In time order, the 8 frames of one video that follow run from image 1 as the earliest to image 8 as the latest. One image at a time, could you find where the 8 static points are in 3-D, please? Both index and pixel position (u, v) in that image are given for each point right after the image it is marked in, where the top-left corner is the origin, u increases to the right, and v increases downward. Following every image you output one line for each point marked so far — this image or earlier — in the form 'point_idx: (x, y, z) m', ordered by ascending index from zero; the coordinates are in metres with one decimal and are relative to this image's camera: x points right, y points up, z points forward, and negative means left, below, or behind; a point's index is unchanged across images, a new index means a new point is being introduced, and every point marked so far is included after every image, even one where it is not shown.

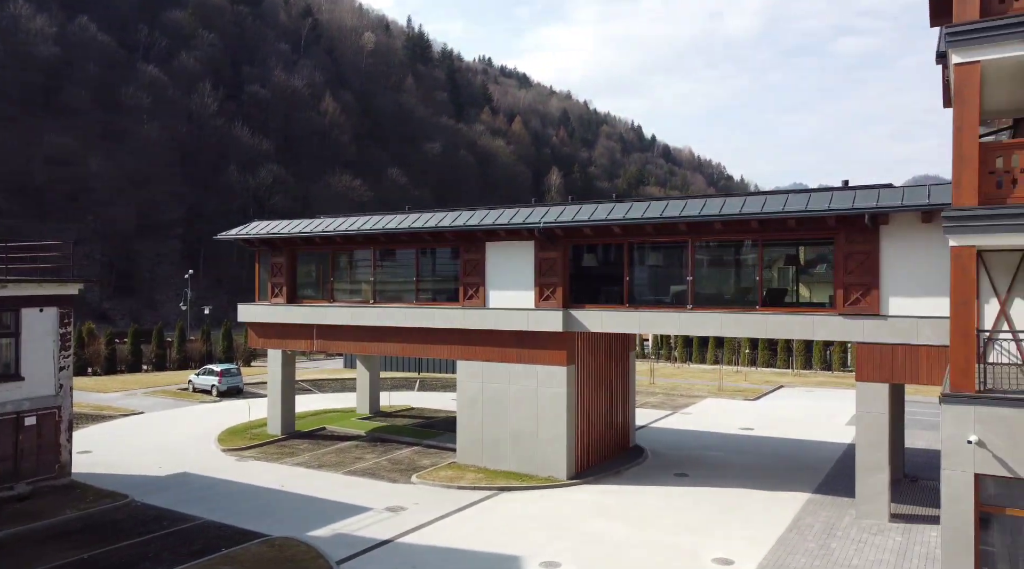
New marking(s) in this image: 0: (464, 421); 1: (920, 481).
0: (-1.2, -3.4, +19.7) m
1: (+9.2, -4.5, +17.9) m
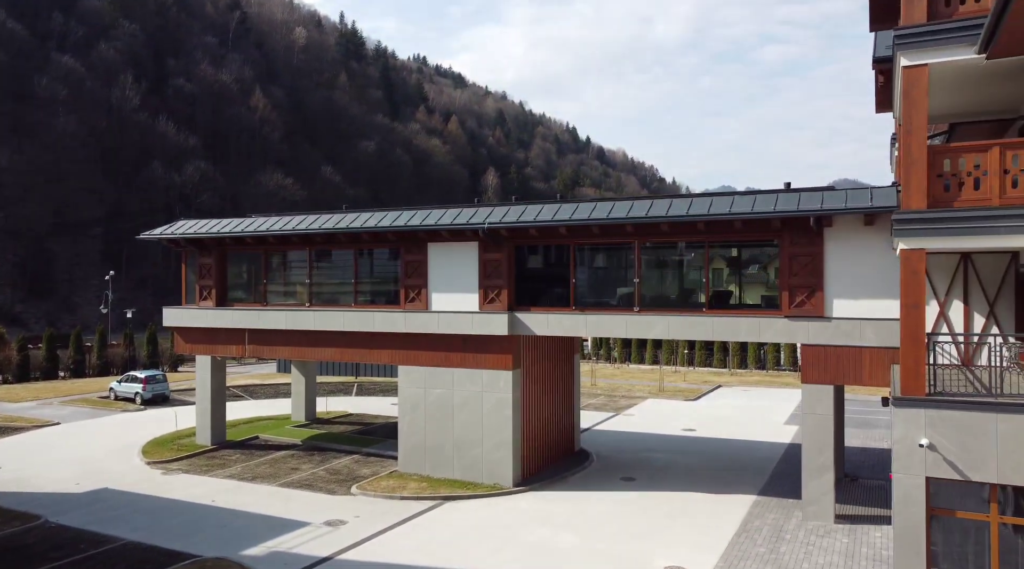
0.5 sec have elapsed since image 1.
0: (-2.6, -3.4, +19.1) m
1: (+8.0, -4.5, +18.2) m
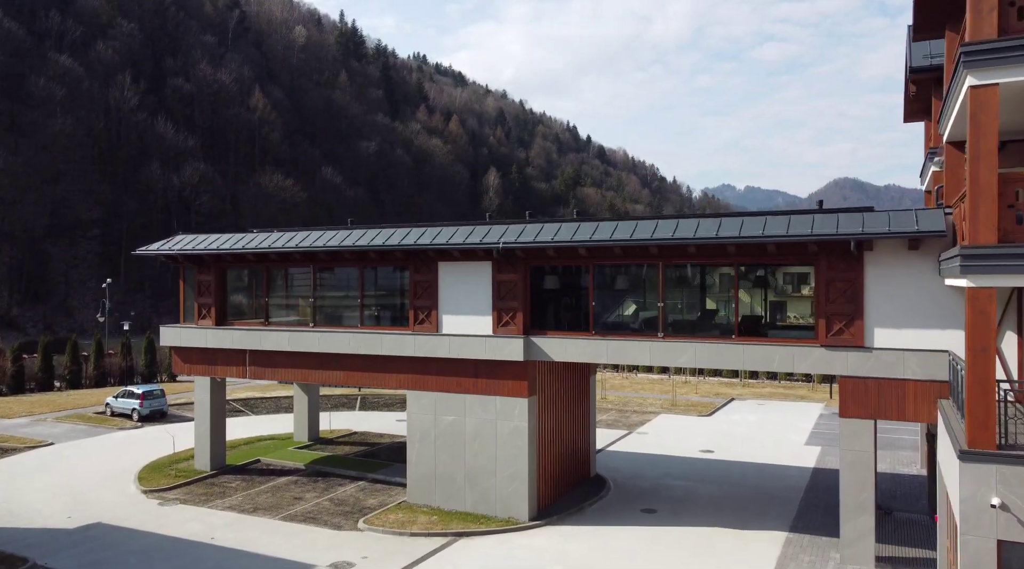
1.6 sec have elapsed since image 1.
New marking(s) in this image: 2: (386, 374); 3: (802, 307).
0: (-2.2, -3.9, +18.1) m
1: (+8.3, -5.0, +17.2) m
2: (-2.9, -2.1, +18.5) m
3: (+5.4, -0.4, +14.8) m
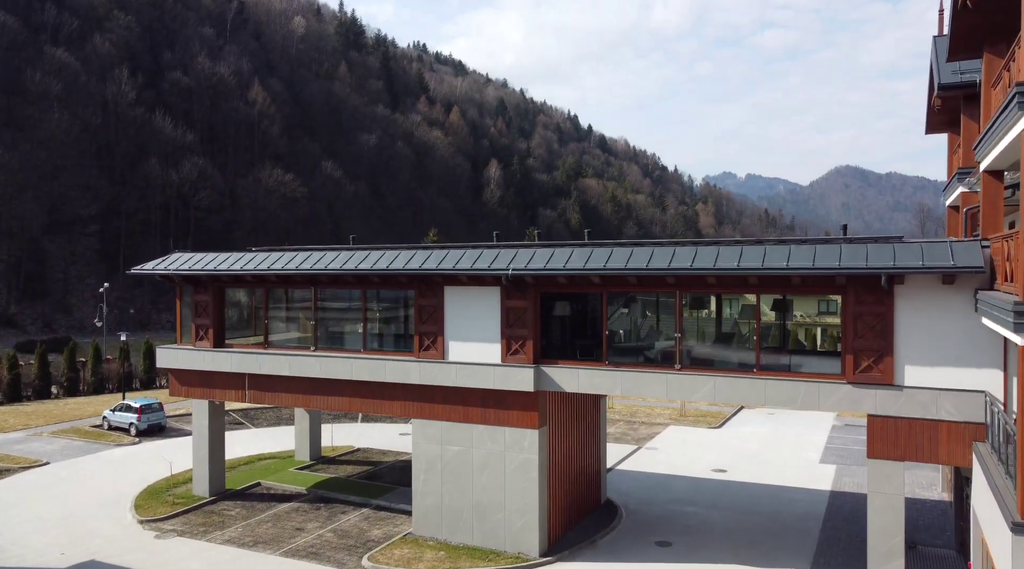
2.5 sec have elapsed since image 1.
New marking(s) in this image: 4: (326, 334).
0: (-2.0, -4.5, +17.5) m
1: (+8.5, -5.5, +16.6) m
2: (-2.7, -2.6, +17.8) m
3: (+5.6, -1.0, +14.1) m
4: (-4.4, -1.2, +18.6) m
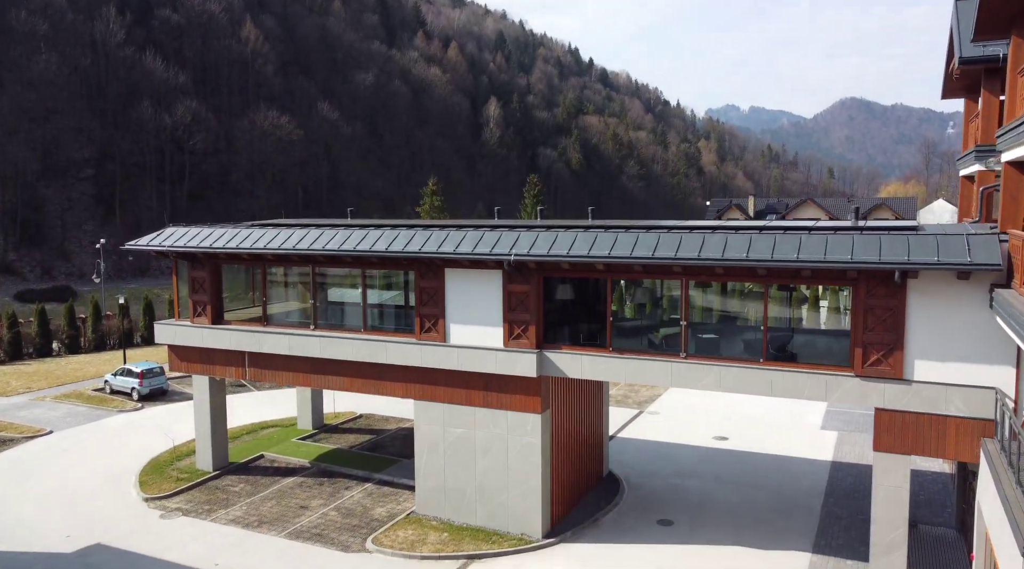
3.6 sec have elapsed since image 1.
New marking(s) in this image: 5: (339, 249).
0: (-2.0, -4.0, +17.5) m
1: (+8.6, -5.1, +16.7) m
2: (-2.7, -2.2, +17.7) m
3: (+5.6, -0.8, +13.8) m
4: (-4.3, -0.7, +18.4) m
5: (-3.7, +0.8, +17.2) m
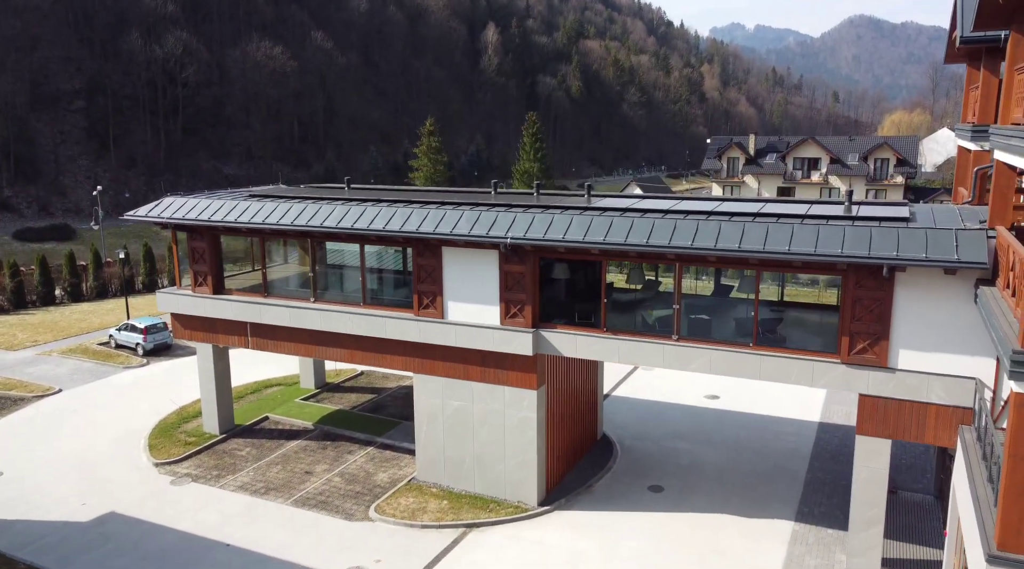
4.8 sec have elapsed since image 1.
0: (-2.0, -3.5, +18.1) m
1: (+8.5, -4.6, +17.4) m
2: (-2.8, -1.6, +18.1) m
3: (+5.5, -0.6, +14.1) m
4: (-4.4, -0.1, +18.6) m
5: (-3.8, +1.3, +17.4) m
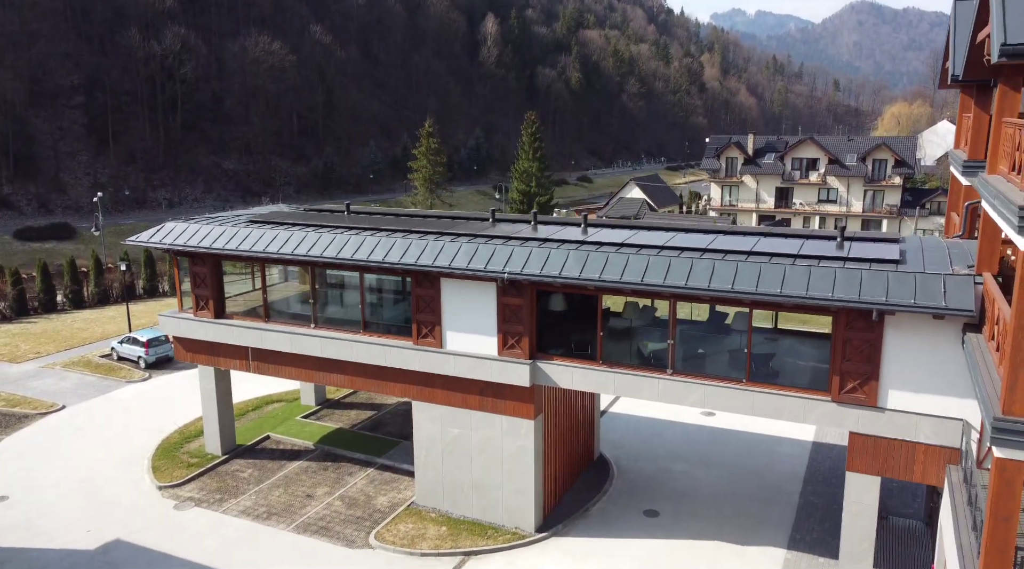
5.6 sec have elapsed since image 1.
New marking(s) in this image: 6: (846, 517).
0: (-2.1, -4.1, +18.4) m
1: (+8.4, -5.3, +17.7) m
2: (-2.8, -2.3, +18.4) m
3: (+5.5, -1.3, +14.4) m
4: (-4.4, -0.7, +18.9) m
5: (-3.9, +0.6, +17.6) m
6: (+6.0, -4.2, +14.4) m
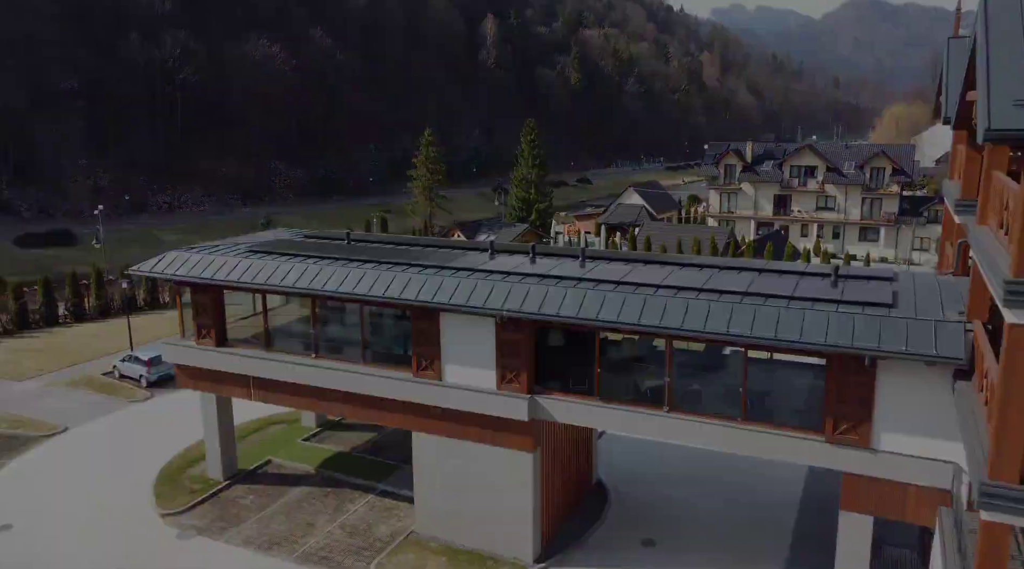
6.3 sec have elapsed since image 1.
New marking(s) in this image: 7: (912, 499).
0: (-2.1, -4.9, +18.6) m
1: (+8.4, -6.0, +18.0) m
2: (-2.9, -3.0, +18.6) m
3: (+5.4, -2.1, +14.6) m
4: (-4.5, -1.4, +19.1) m
5: (-3.9, -0.1, +17.8) m
6: (+6.0, -5.0, +14.7) m
7: (+7.0, -3.8, +14.0) m
